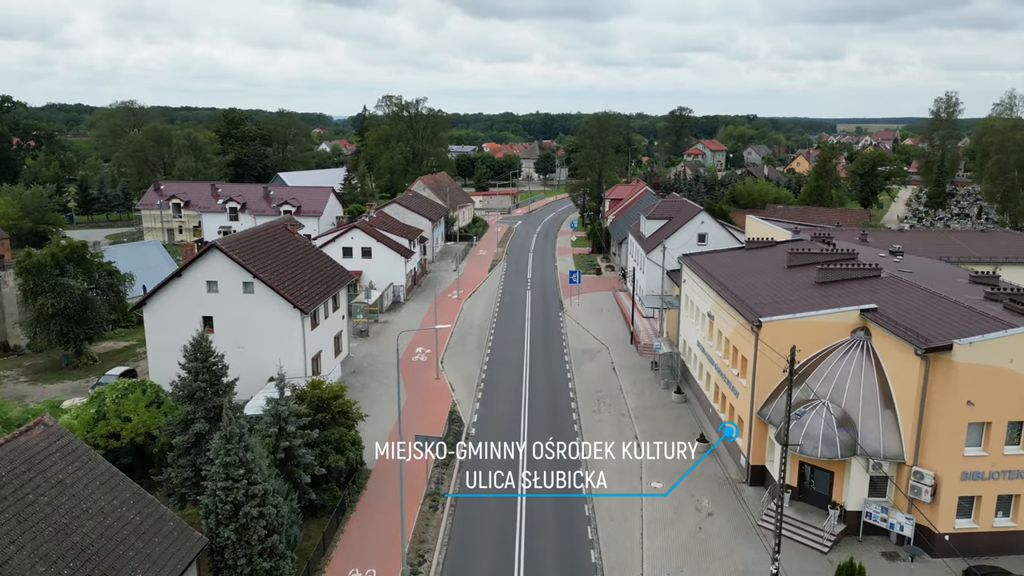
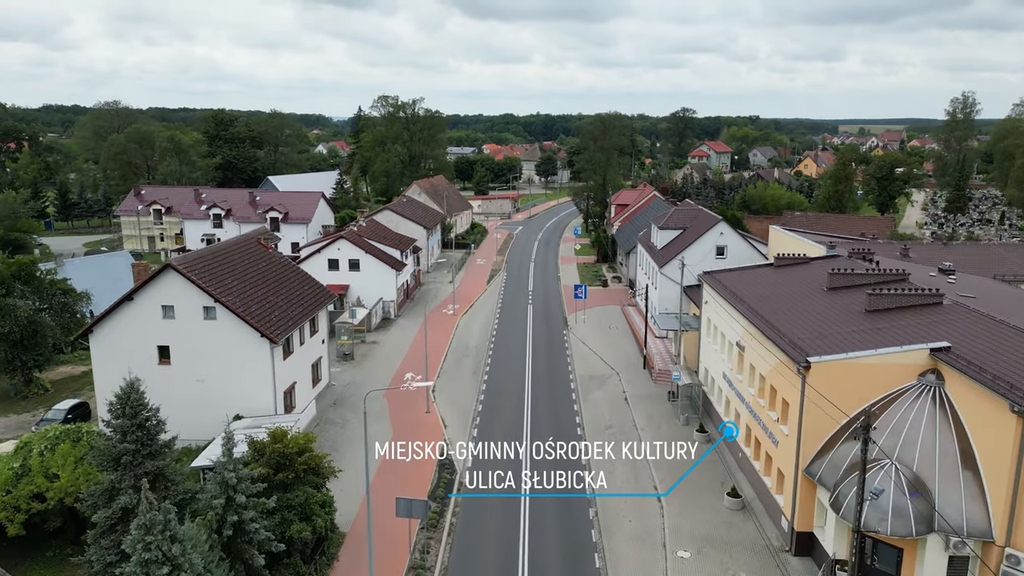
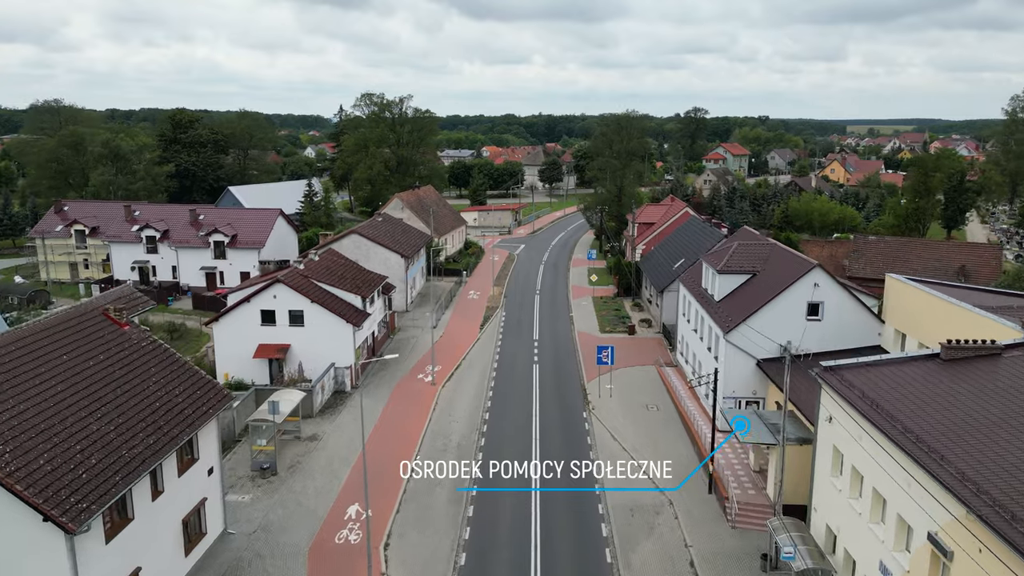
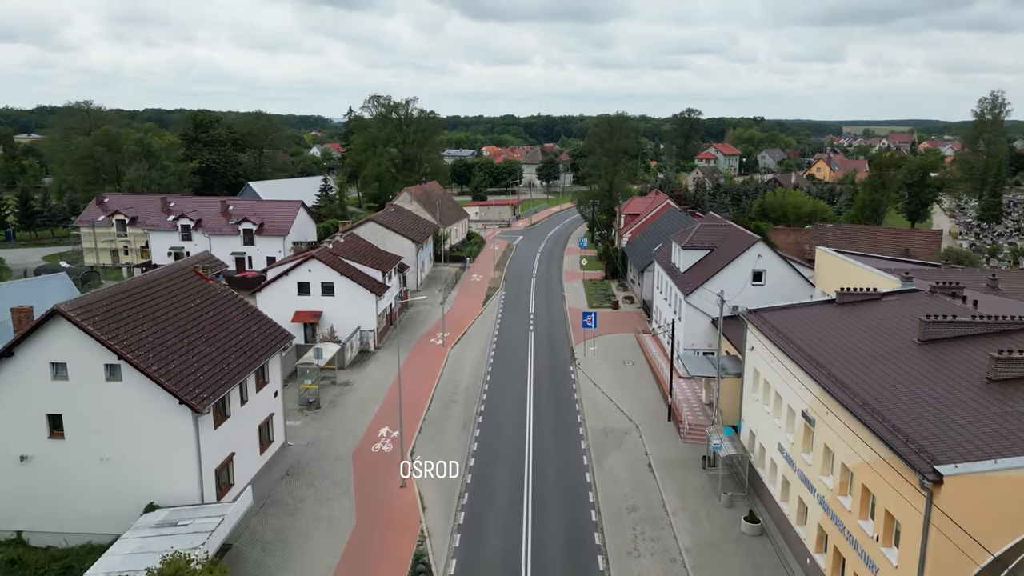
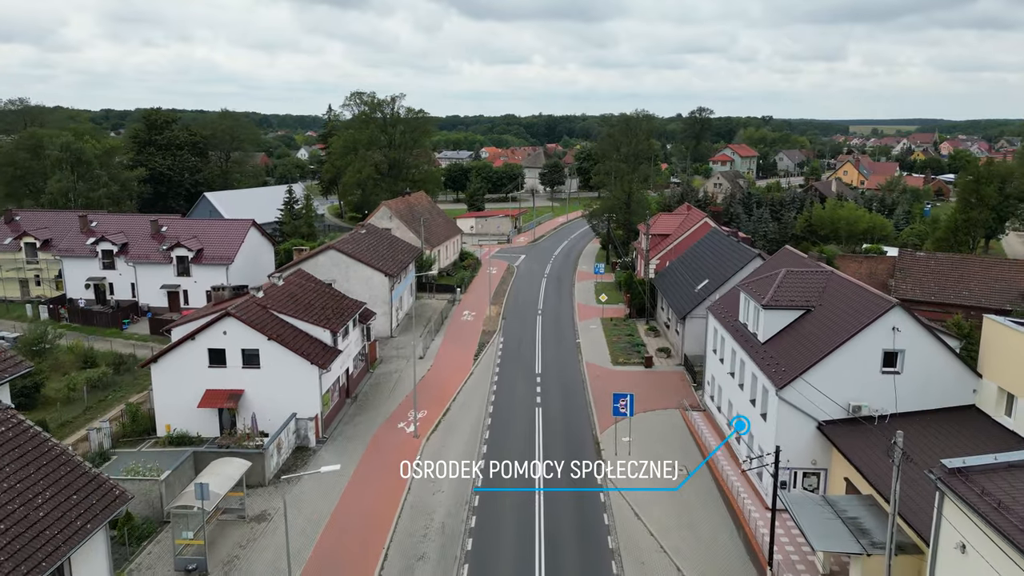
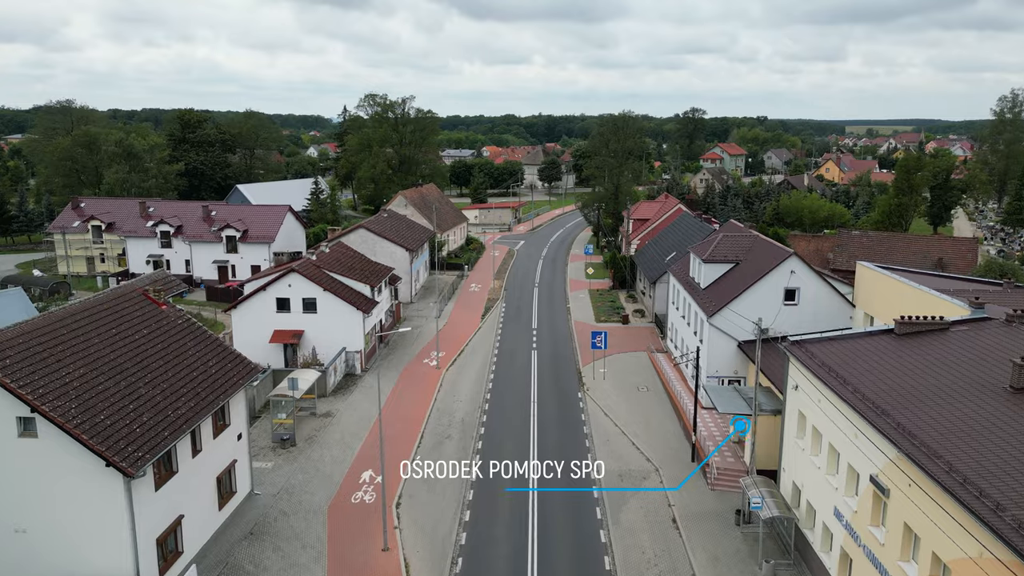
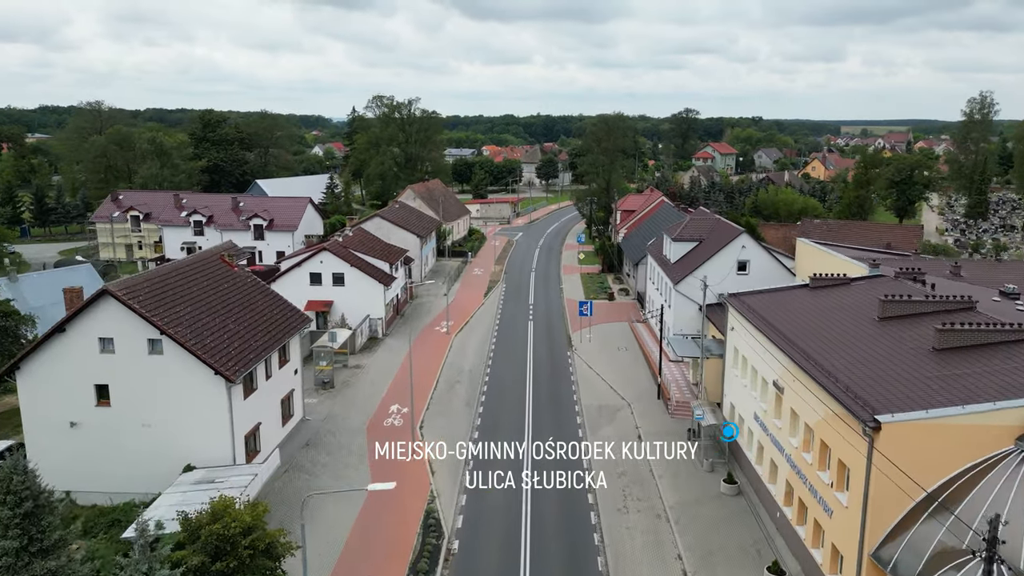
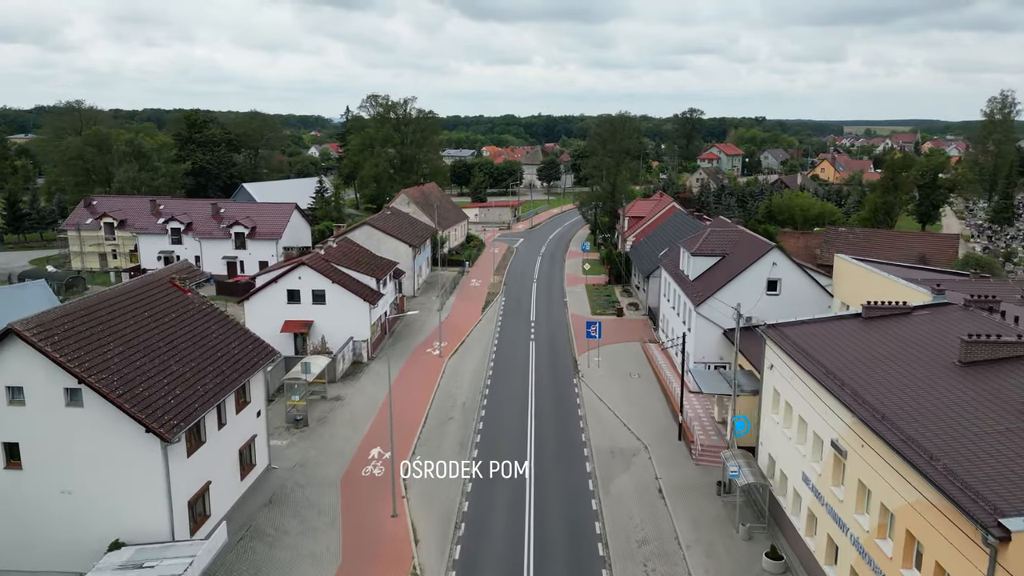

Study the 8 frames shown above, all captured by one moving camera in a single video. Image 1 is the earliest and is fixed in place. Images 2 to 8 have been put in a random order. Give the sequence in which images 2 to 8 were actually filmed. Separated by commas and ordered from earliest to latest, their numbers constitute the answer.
2, 7, 4, 8, 6, 3, 5
